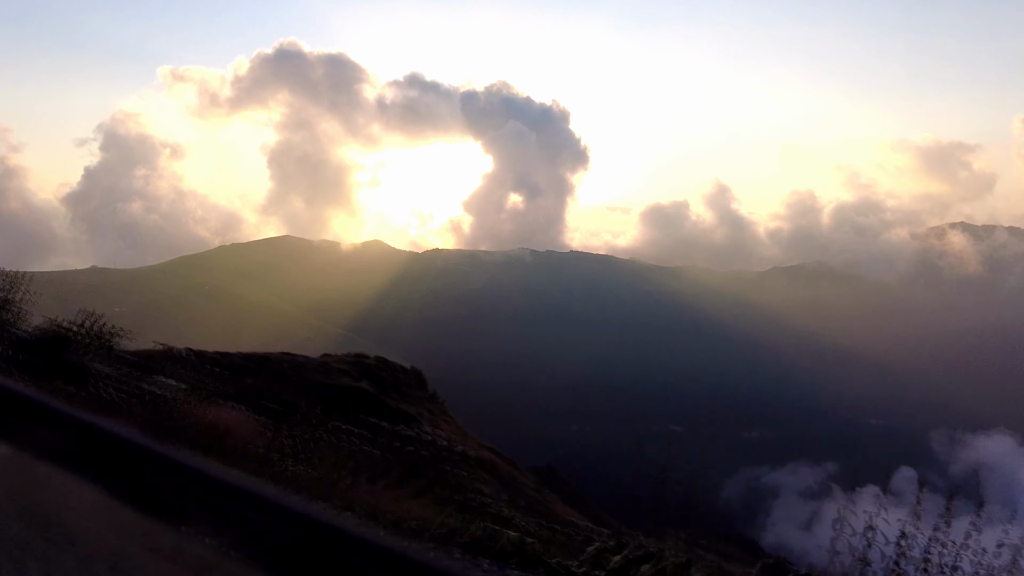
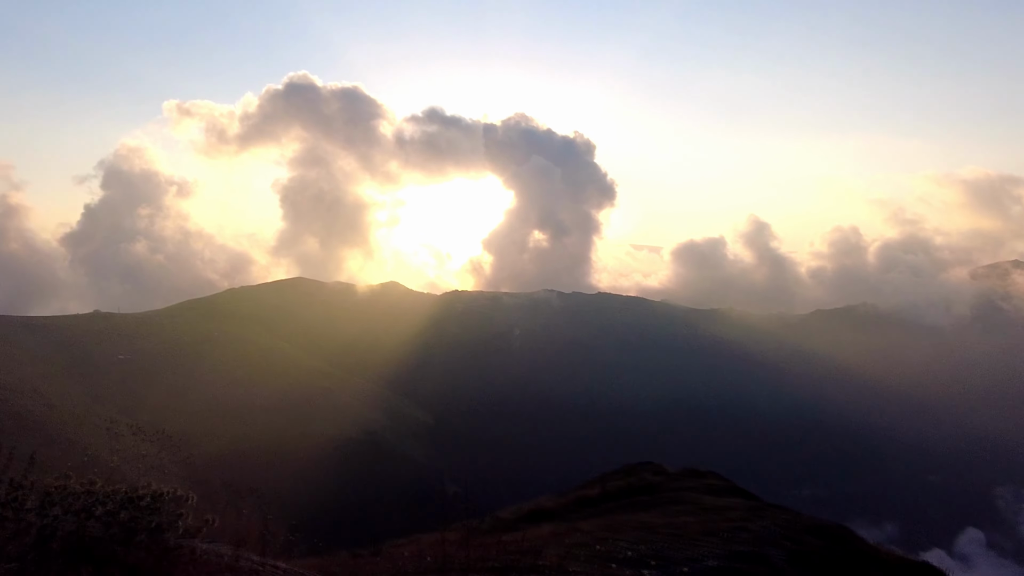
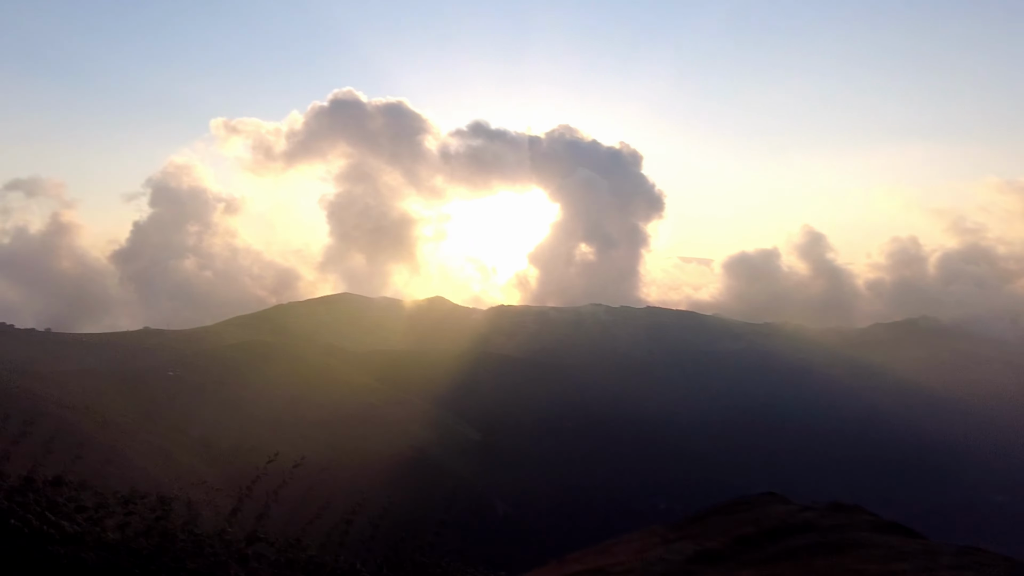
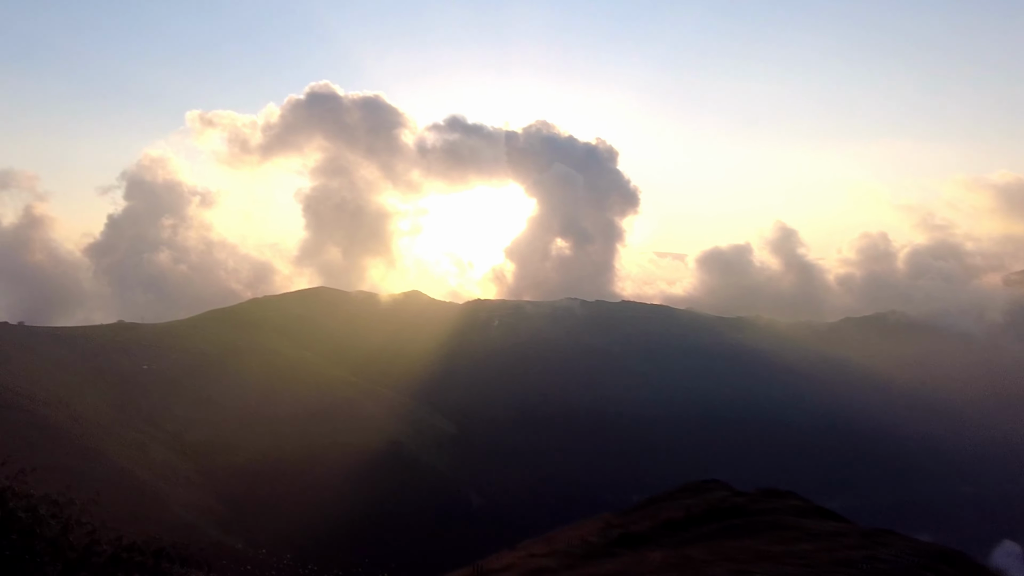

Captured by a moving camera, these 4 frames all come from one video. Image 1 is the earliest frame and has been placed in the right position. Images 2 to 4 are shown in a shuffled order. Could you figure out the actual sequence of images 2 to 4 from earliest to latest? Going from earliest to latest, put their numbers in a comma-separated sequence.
2, 4, 3
